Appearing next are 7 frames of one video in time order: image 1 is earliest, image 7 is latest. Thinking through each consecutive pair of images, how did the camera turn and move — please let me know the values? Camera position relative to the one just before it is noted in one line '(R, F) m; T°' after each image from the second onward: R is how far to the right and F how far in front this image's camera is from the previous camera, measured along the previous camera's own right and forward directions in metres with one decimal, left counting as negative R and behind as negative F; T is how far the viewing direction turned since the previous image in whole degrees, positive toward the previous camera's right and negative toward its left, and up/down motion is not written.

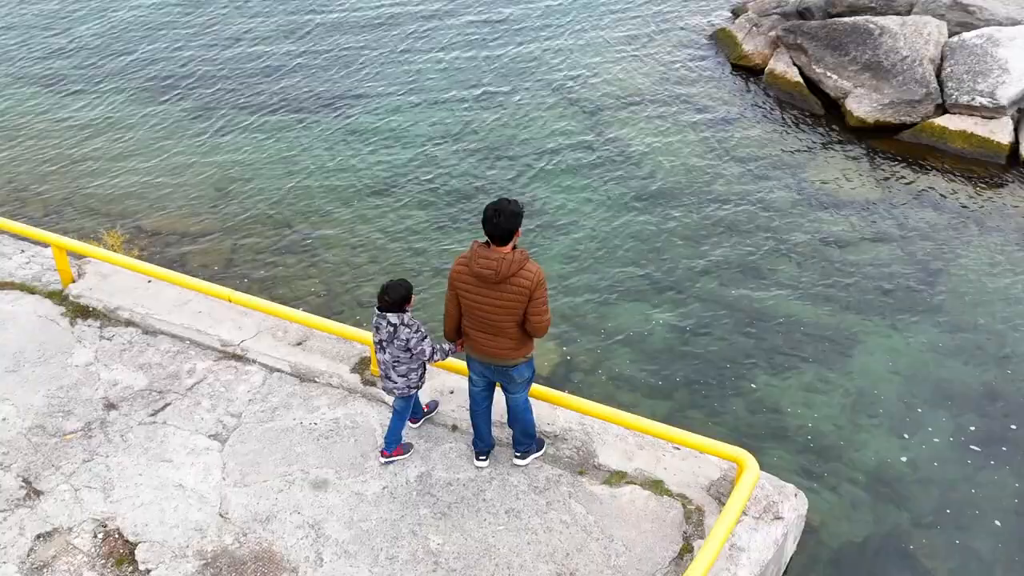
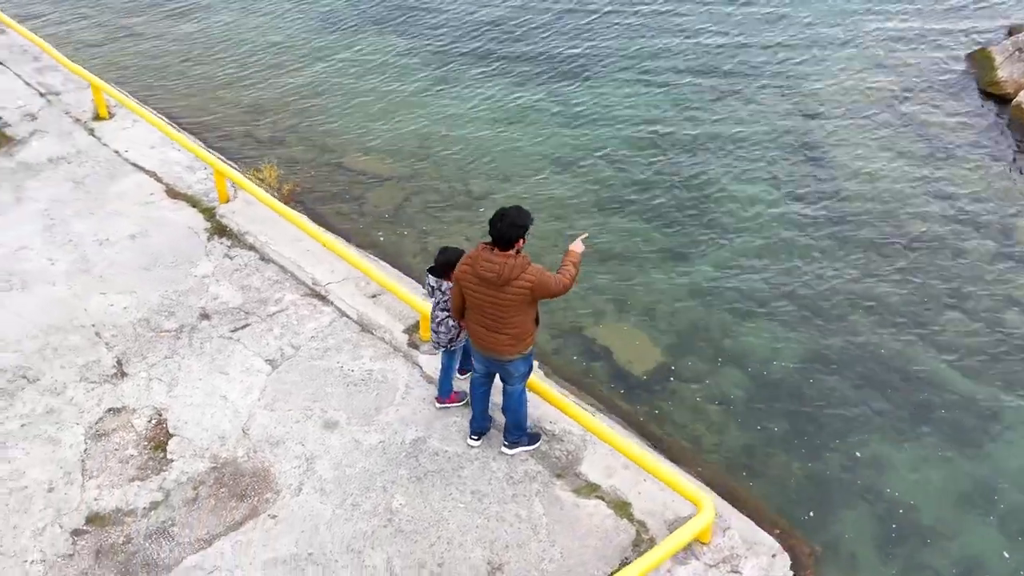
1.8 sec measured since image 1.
(+1.3, 0.0) m; -17°
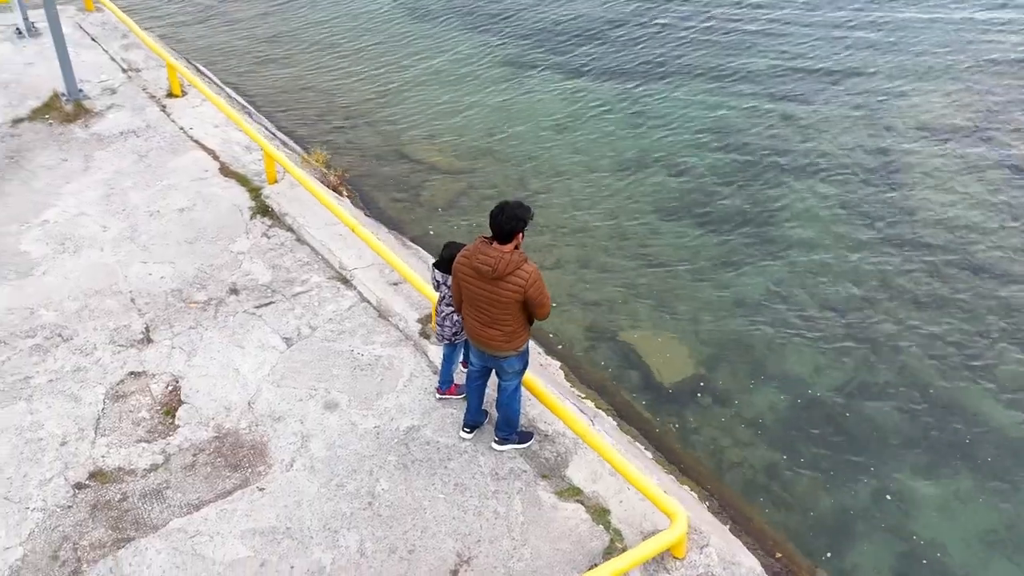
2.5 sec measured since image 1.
(+0.5, 0.0) m; -6°
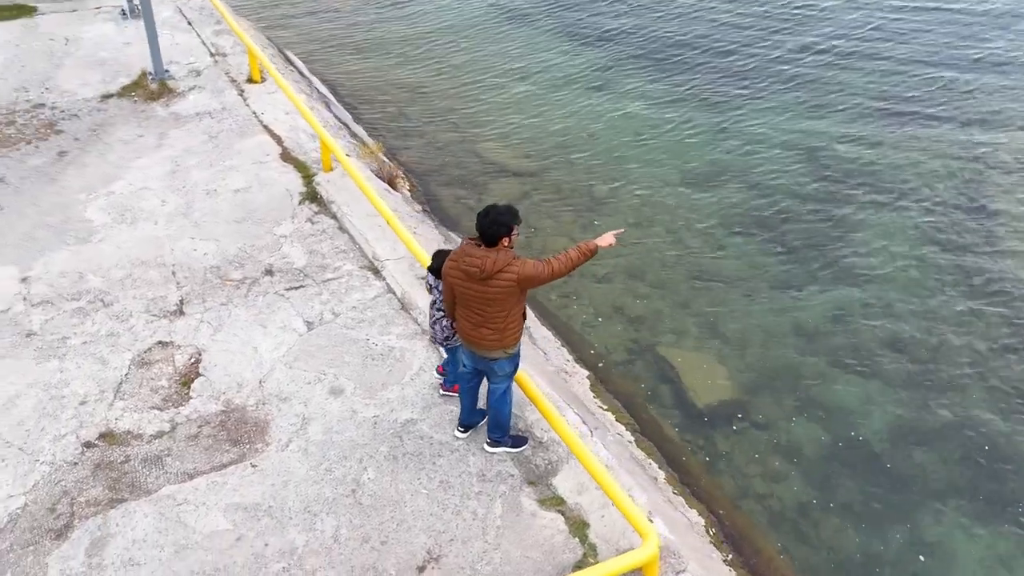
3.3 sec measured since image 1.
(+0.5, +0.1) m; -7°
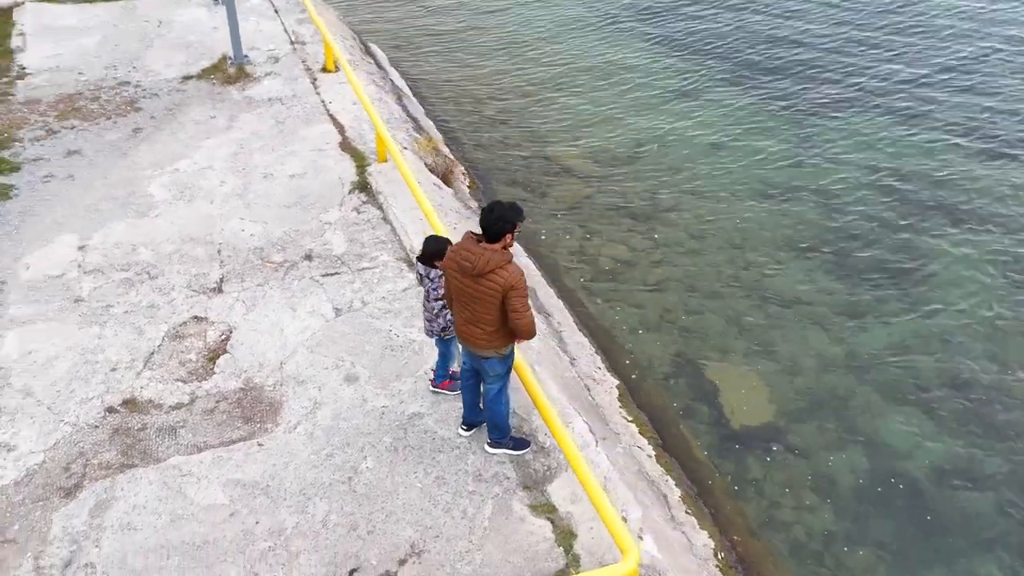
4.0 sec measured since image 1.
(+0.4, +0.1) m; -6°
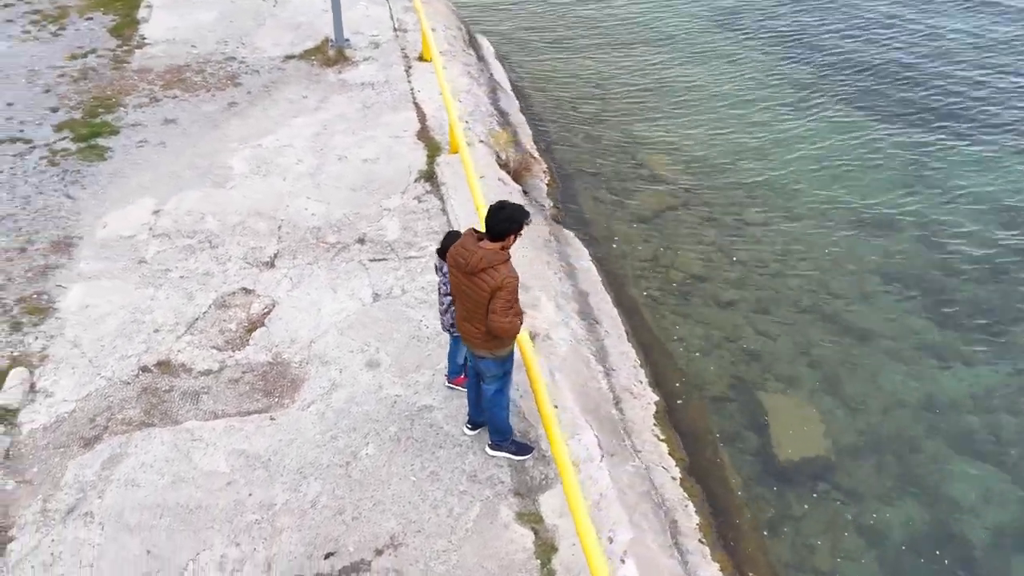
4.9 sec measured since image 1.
(+0.6, +0.1) m; -8°
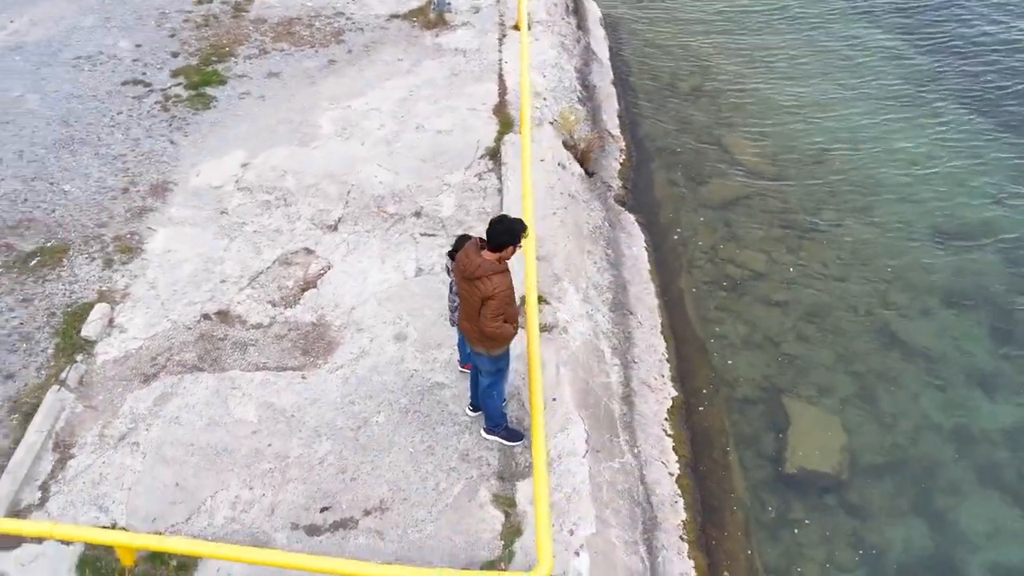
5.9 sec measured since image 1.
(+0.7, -0.3) m; -8°
